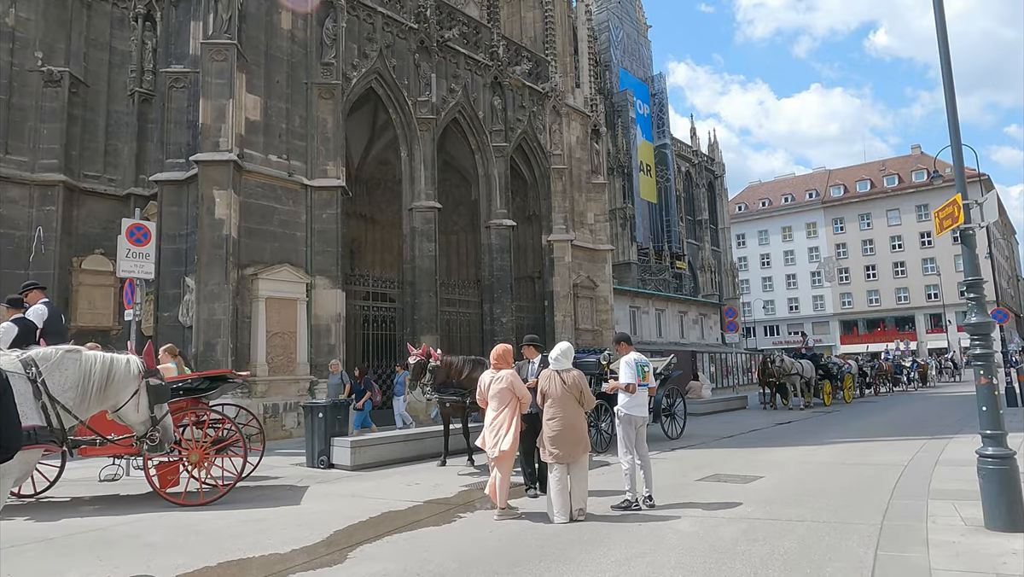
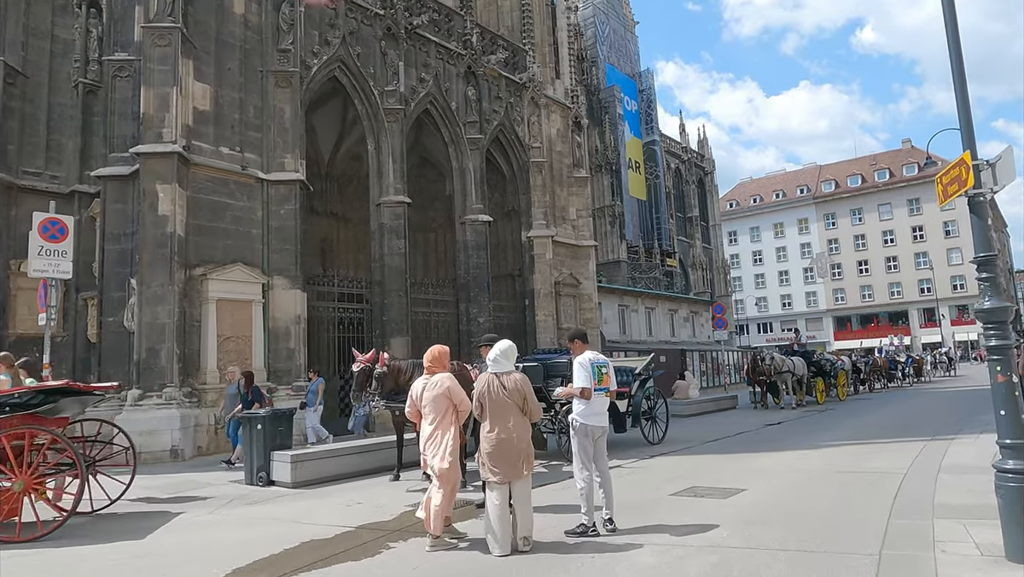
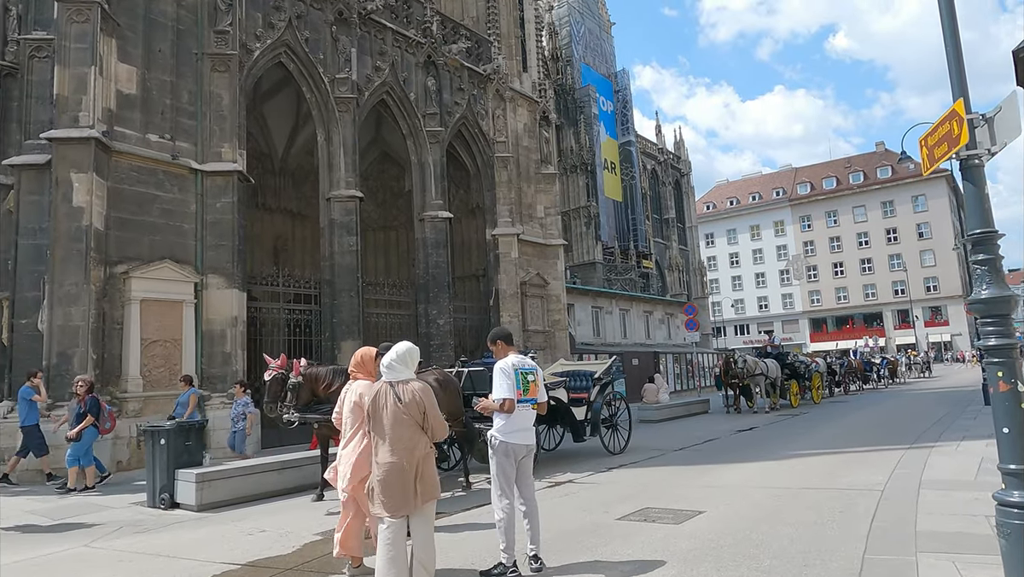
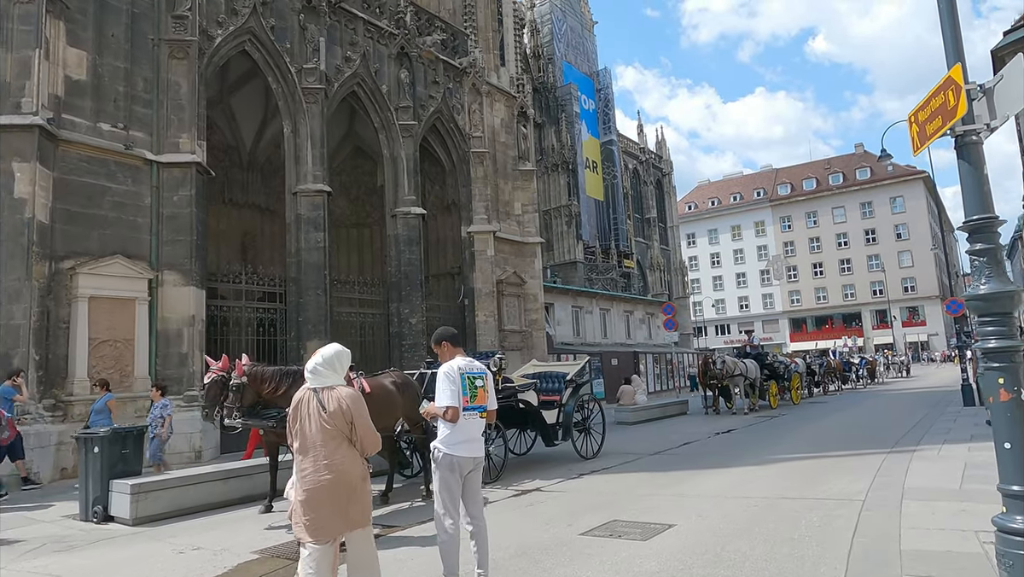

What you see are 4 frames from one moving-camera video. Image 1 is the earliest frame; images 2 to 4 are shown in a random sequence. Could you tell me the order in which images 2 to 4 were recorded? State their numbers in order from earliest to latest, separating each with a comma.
2, 3, 4
